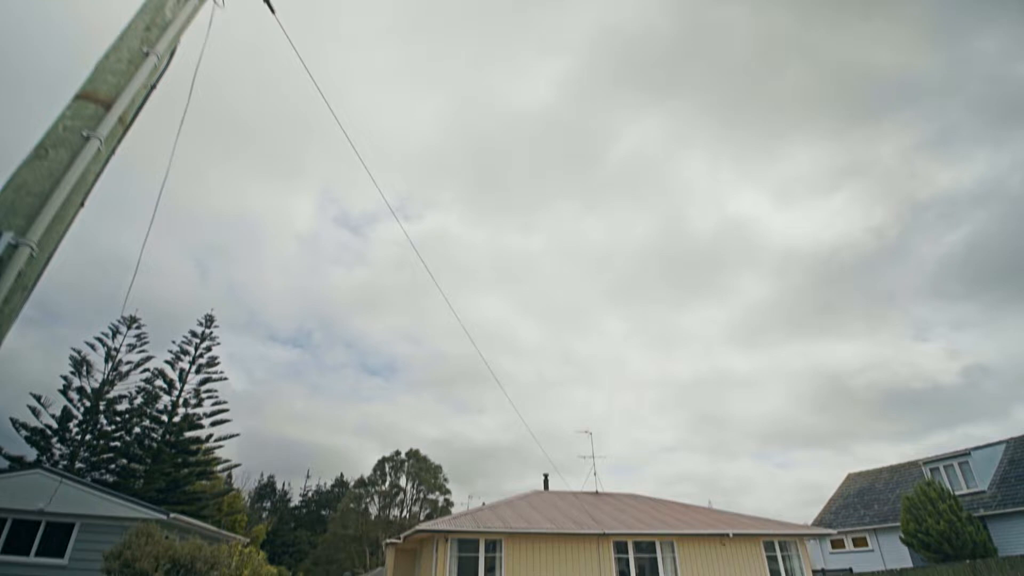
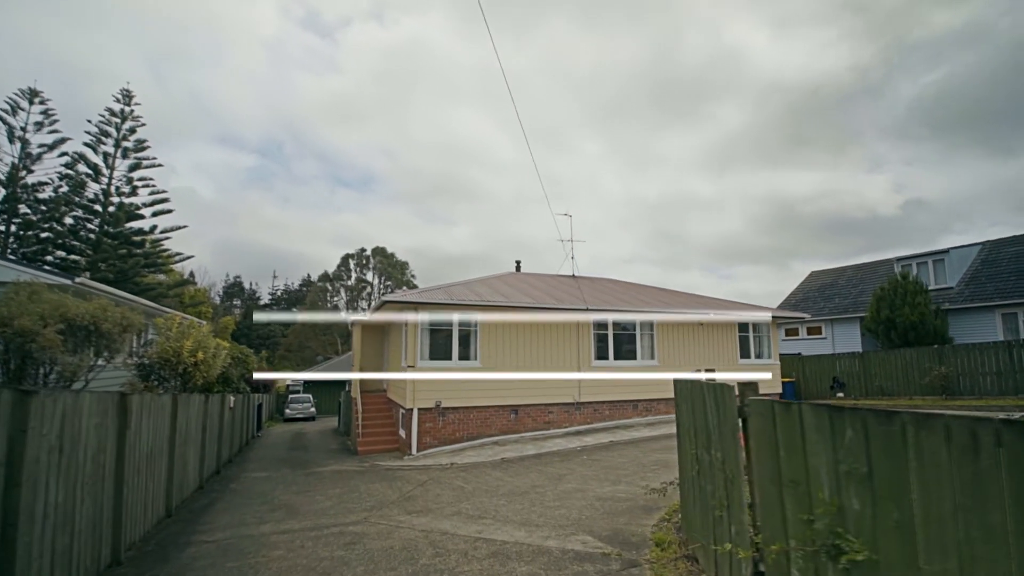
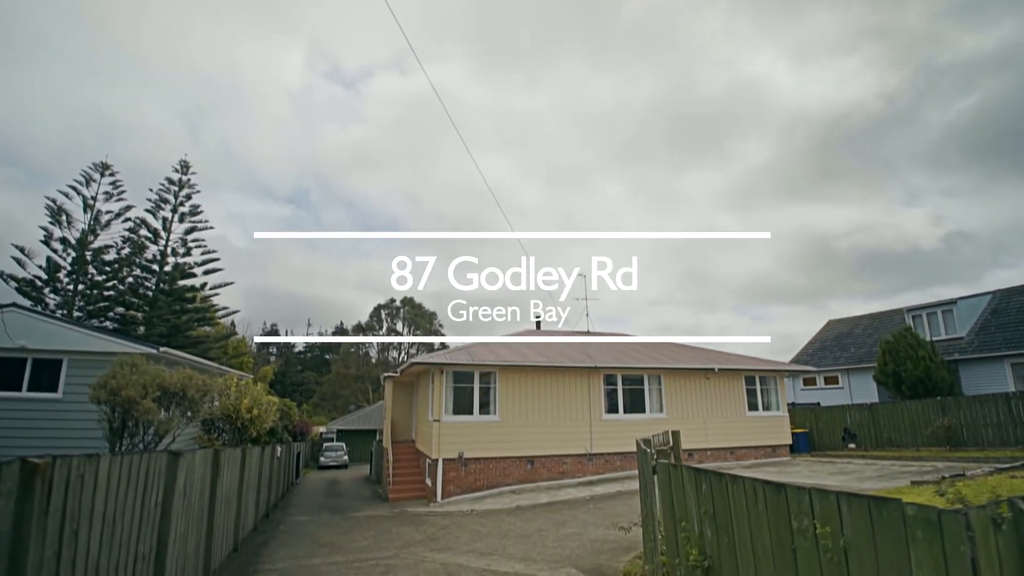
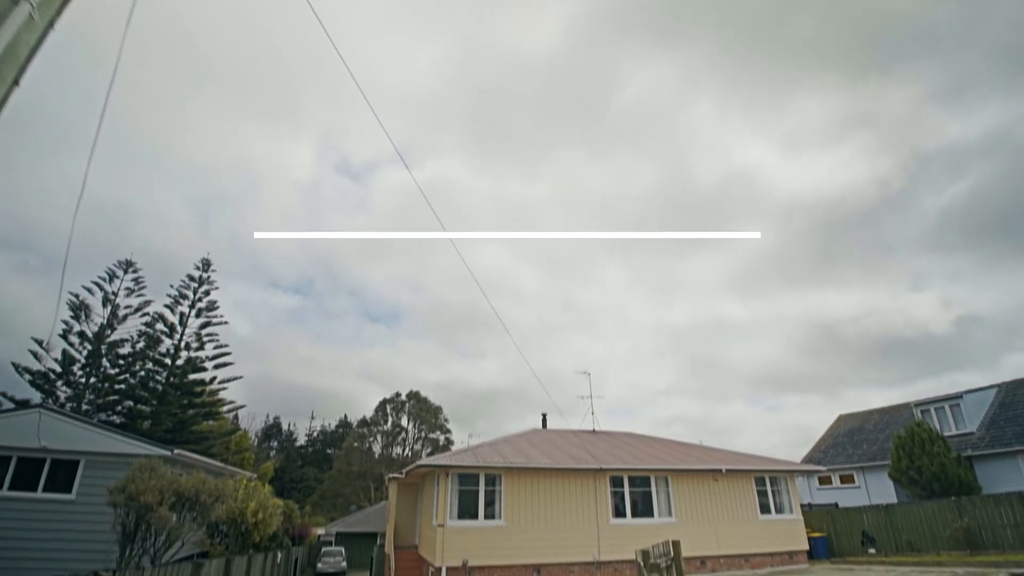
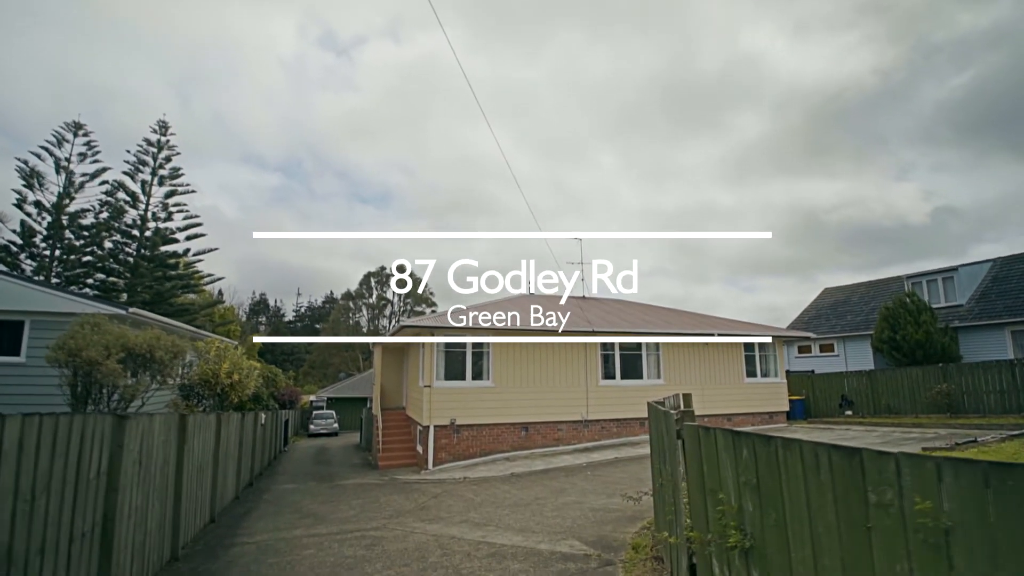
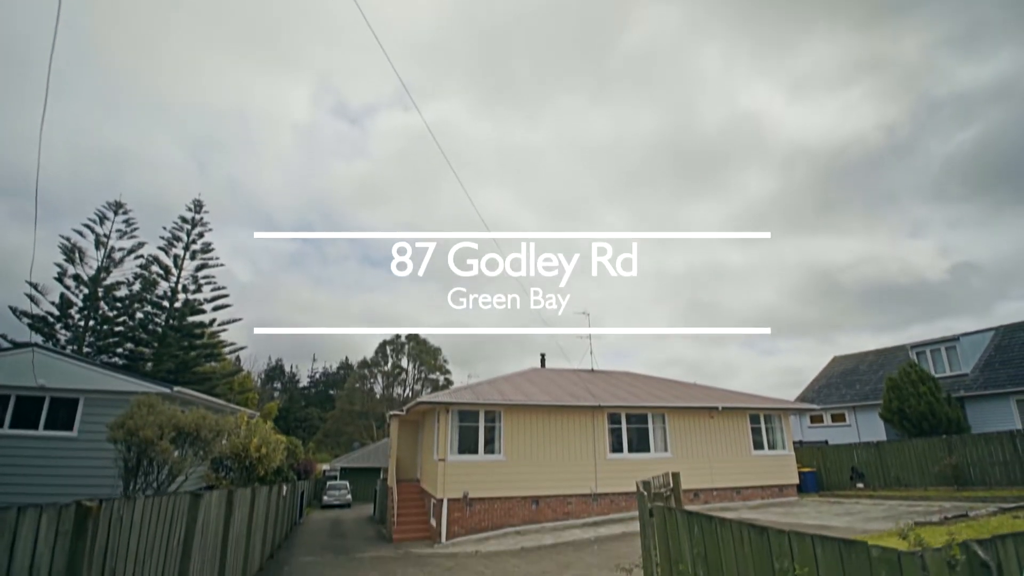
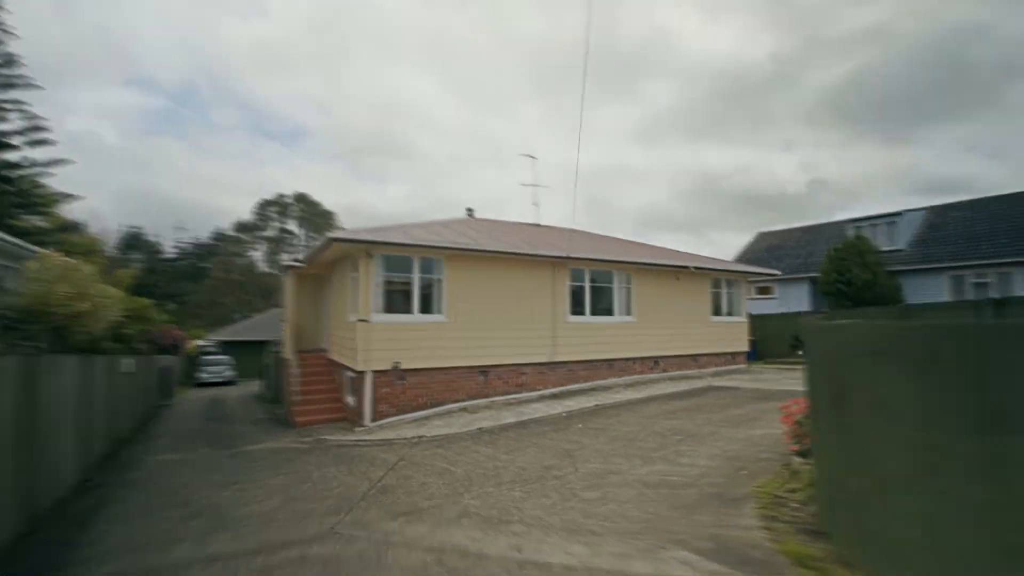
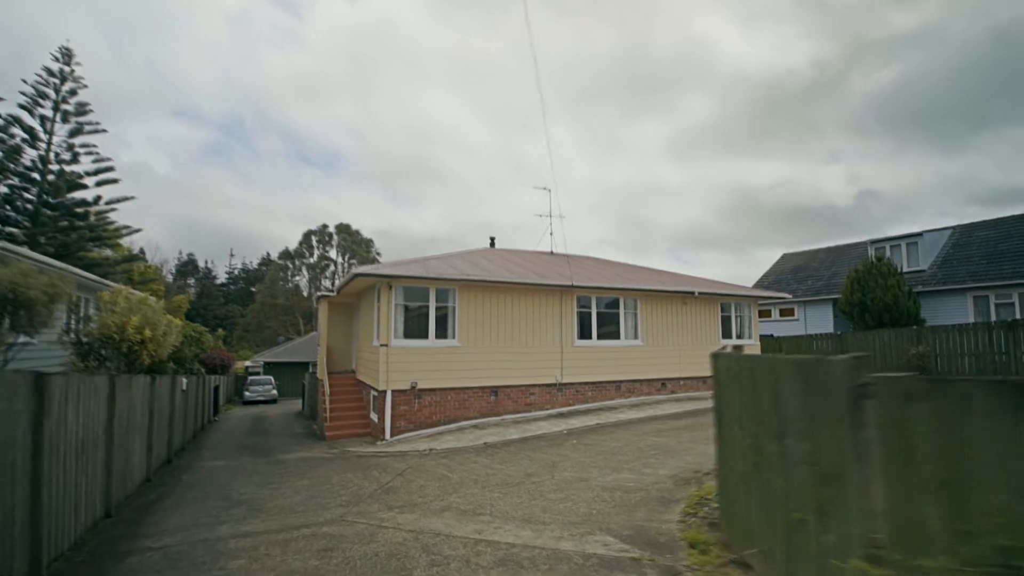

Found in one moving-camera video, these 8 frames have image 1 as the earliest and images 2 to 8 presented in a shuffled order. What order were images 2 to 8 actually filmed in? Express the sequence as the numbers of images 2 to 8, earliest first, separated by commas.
4, 6, 3, 5, 2, 8, 7
